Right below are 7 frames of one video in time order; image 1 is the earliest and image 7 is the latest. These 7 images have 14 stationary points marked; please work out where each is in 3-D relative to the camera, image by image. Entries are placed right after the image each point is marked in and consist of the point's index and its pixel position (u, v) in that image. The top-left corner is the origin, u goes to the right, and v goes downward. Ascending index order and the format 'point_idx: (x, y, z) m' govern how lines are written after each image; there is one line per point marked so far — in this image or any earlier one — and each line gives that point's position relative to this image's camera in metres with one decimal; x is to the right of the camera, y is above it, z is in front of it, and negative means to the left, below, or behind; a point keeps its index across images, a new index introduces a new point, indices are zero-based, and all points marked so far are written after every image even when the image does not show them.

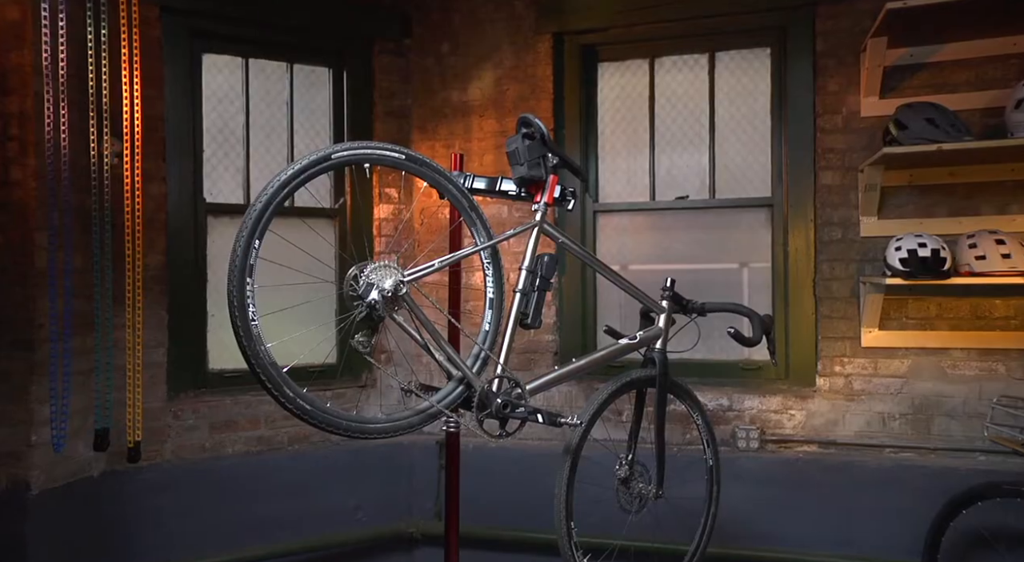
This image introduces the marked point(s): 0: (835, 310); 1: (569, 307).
0: (+1.4, -0.1, +5.4) m
1: (+0.2, -0.1, +5.7) m
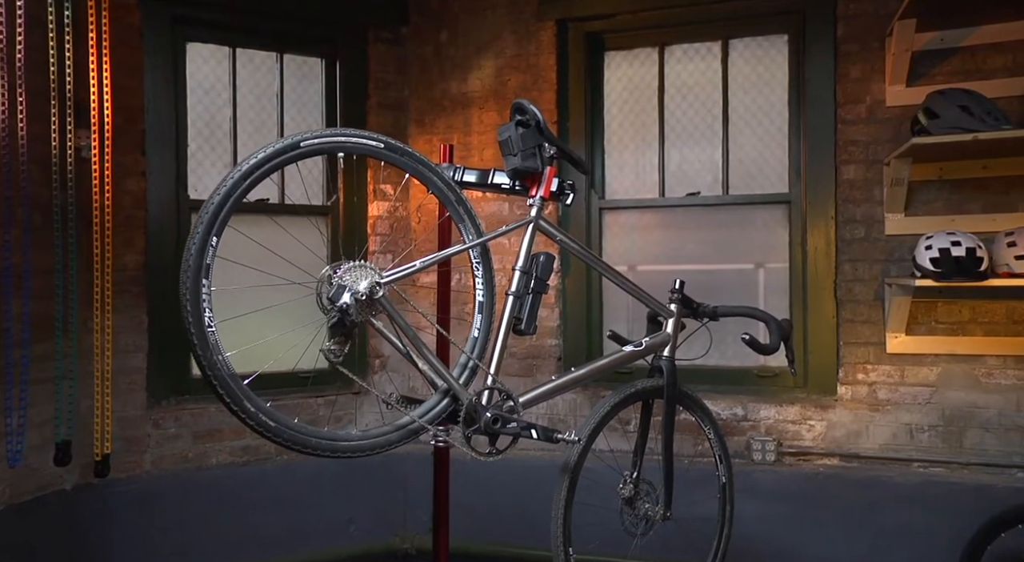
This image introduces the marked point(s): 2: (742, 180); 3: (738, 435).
0: (+1.4, -0.1, +5.0) m
1: (+0.2, -0.1, +5.4) m
2: (+0.9, +0.4, +5.3) m
3: (+0.9, -0.6, +5.1) m
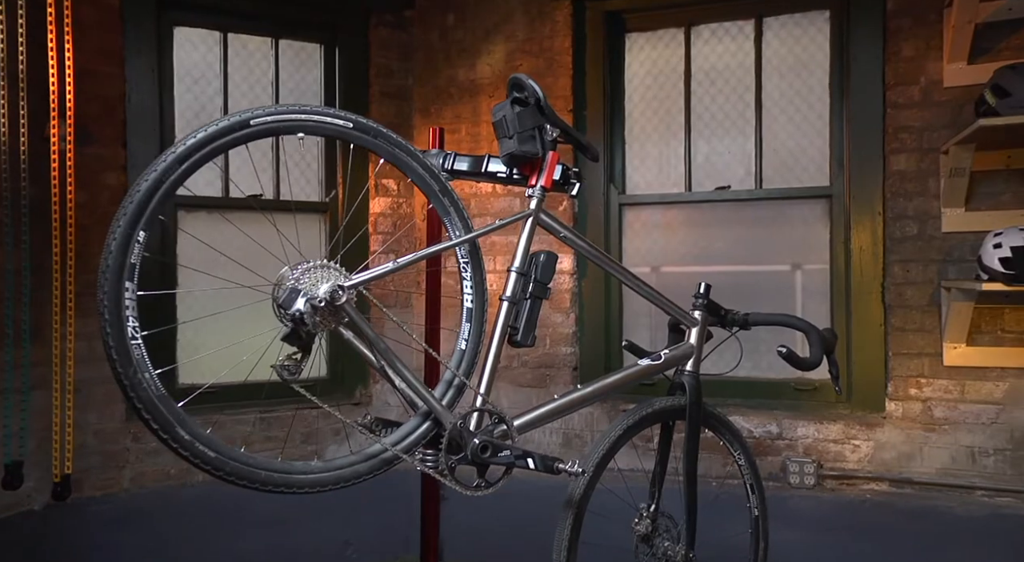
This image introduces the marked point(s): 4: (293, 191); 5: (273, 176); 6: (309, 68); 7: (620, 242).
0: (+1.4, -0.1, +4.5) m
1: (+0.3, -0.1, +4.9) m
2: (+1.0, +0.4, +4.8) m
3: (+0.9, -0.6, +4.6) m
4: (-0.9, +0.4, +5.2) m
5: (-0.9, +0.4, +5.2) m
6: (-0.8, +0.9, +5.2) m
7: (+0.4, +0.1, +4.9) m
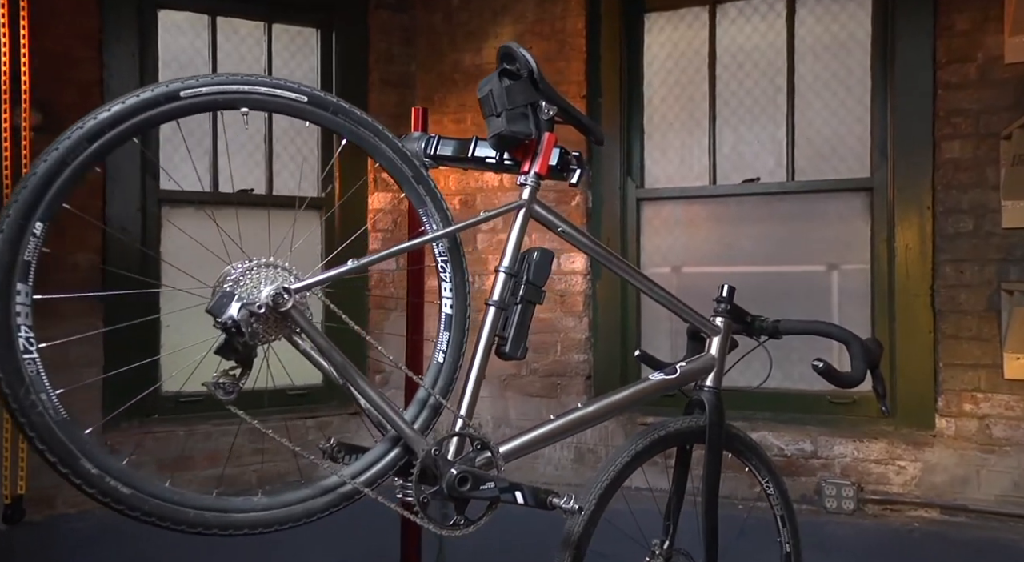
0: (+1.4, -0.1, +4.0) m
1: (+0.3, -0.1, +4.5) m
2: (+1.0, +0.4, +4.3) m
3: (+1.0, -0.6, +4.2) m
4: (-0.9, +0.4, +4.8) m
5: (-0.9, +0.4, +4.8) m
6: (-0.8, +0.8, +4.8) m
7: (+0.4, +0.1, +4.5) m
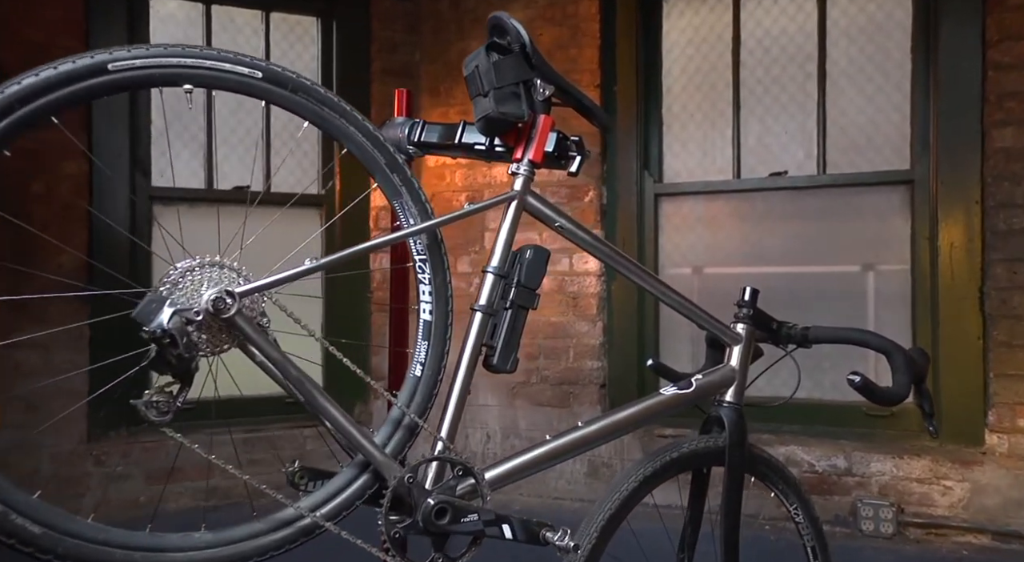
0: (+1.4, -0.2, +3.7) m
1: (+0.3, -0.1, +4.1) m
2: (+1.0, +0.4, +4.0) m
3: (+1.0, -0.6, +3.9) m
4: (-0.8, +0.3, +4.5) m
5: (-0.9, +0.4, +4.5) m
6: (-0.7, +0.8, +4.5) m
7: (+0.5, +0.1, +4.2) m
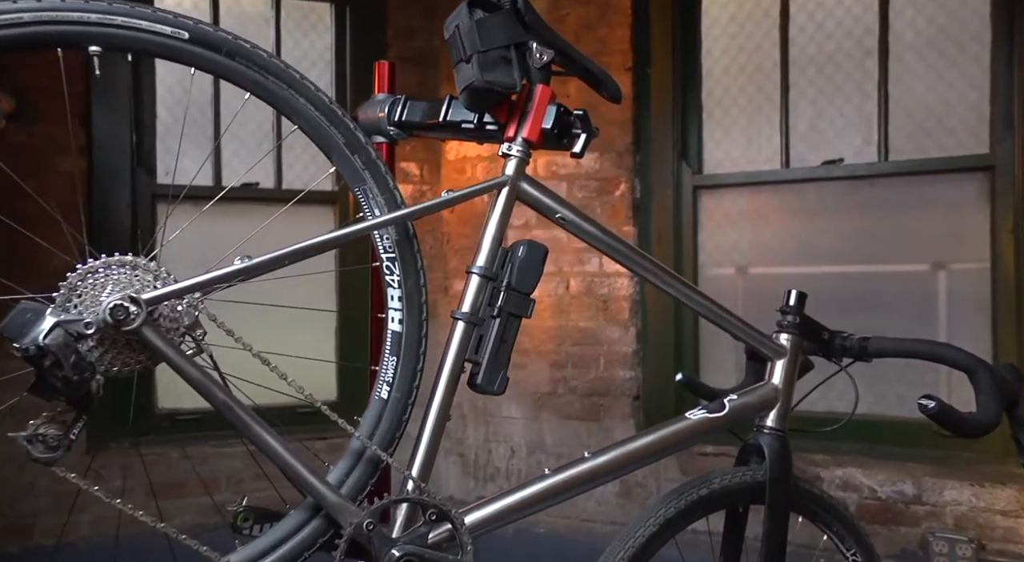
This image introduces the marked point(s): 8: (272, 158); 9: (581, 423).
0: (+1.5, -0.2, +3.2) m
1: (+0.4, -0.2, +3.7) m
2: (+1.1, +0.4, +3.6) m
3: (+1.0, -0.6, +3.4) m
4: (-0.7, +0.3, +4.2) m
5: (-0.8, +0.4, +4.2) m
6: (-0.6, +0.8, +4.2) m
7: (+0.5, +0.1, +3.8) m
8: (-0.8, +0.4, +4.2) m
9: (+0.2, -0.4, +3.8) m
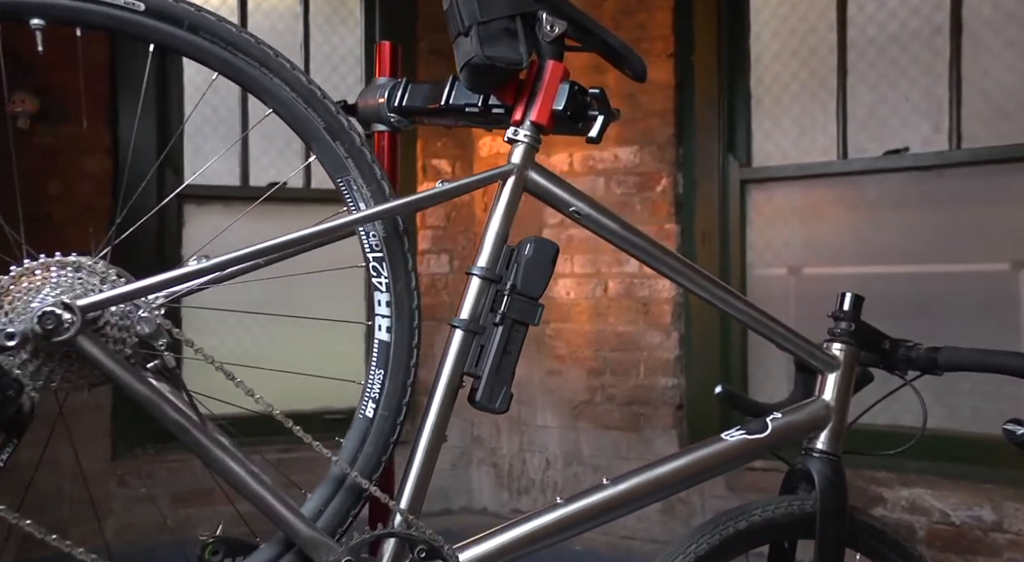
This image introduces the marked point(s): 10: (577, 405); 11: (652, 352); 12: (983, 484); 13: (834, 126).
0: (+1.5, -0.2, +3.0) m
1: (+0.5, -0.2, +3.5) m
2: (+1.2, +0.4, +3.3) m
3: (+1.1, -0.6, +3.2) m
4: (-0.6, +0.3, +4.0) m
5: (-0.7, +0.4, +4.0) m
6: (-0.5, +0.8, +4.0) m
7: (+0.6, +0.1, +3.5) m
8: (-0.7, +0.4, +4.0) m
9: (+0.3, -0.4, +3.5) m
10: (+0.2, -0.4, +3.6) m
11: (+0.4, -0.2, +3.5) m
12: (+1.1, -0.5, +3.2) m
13: (+0.9, +0.4, +3.5) m
